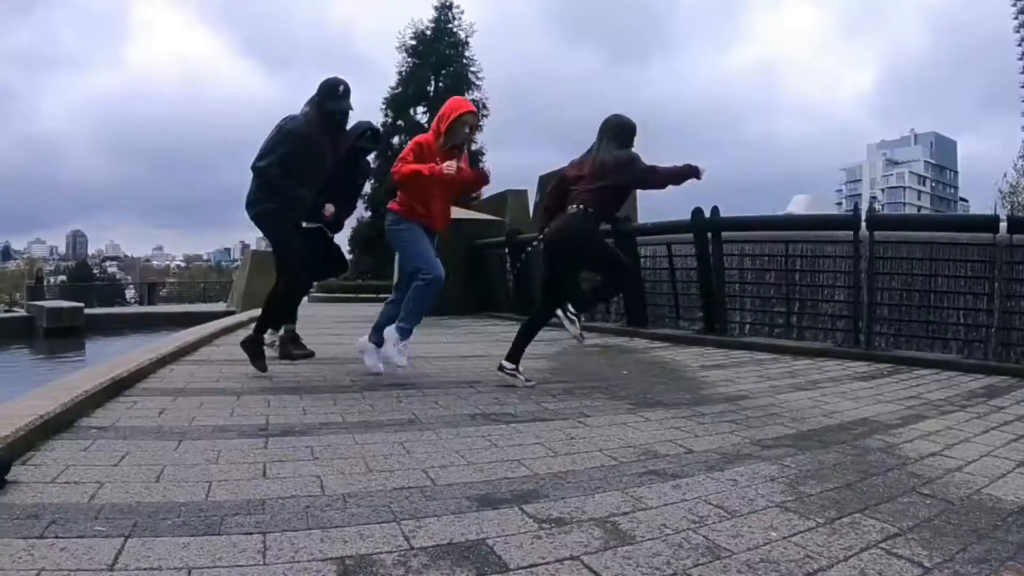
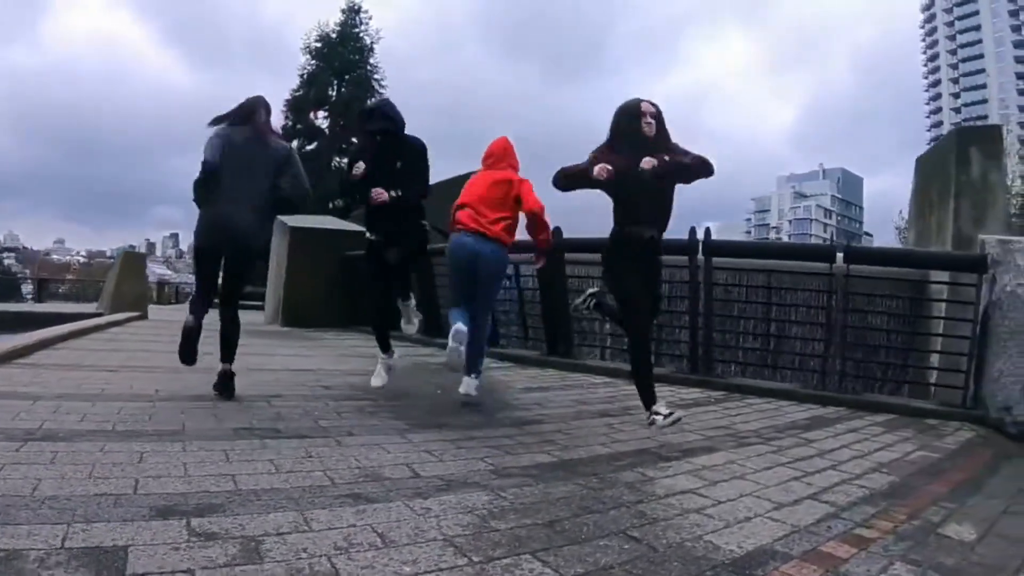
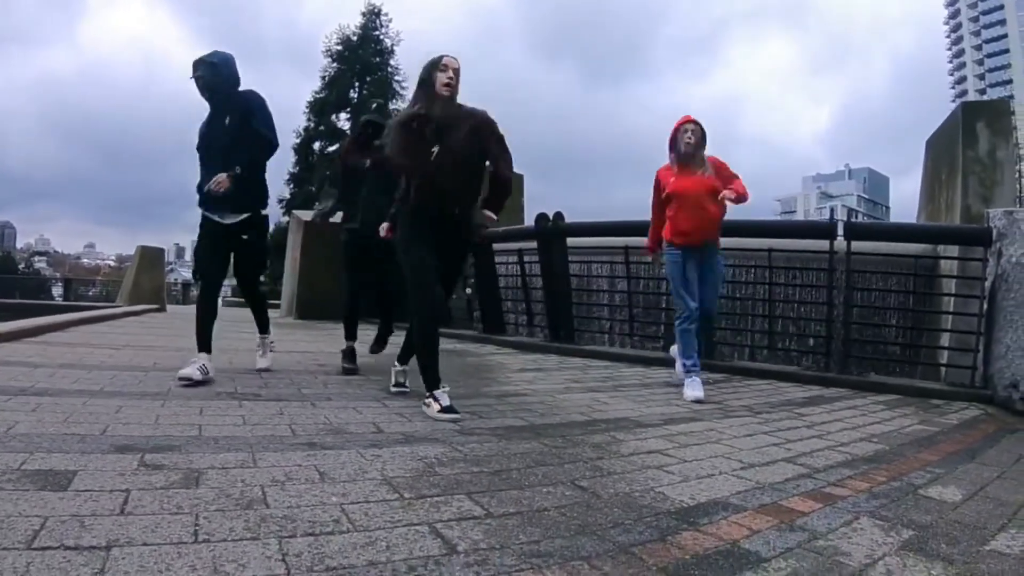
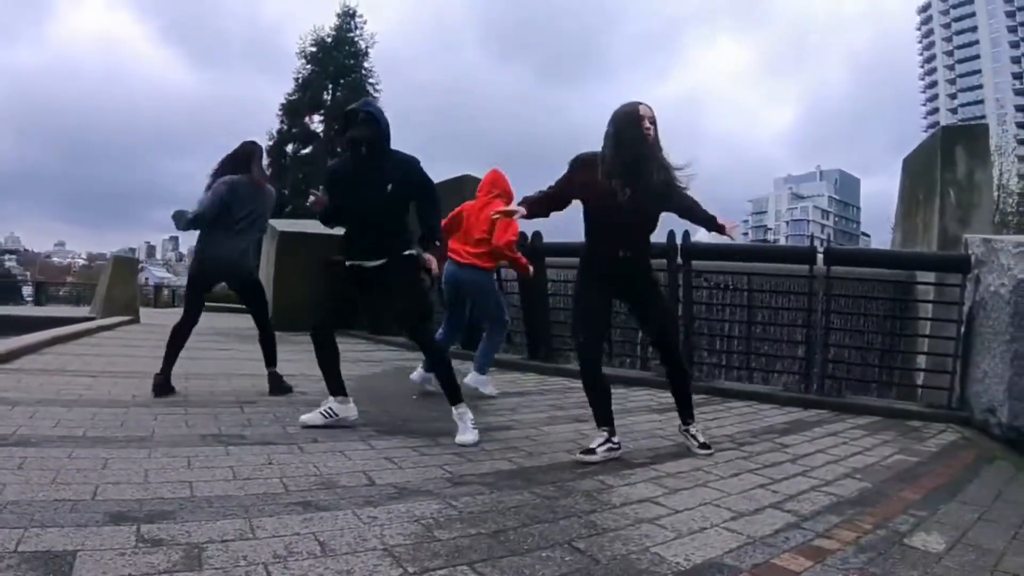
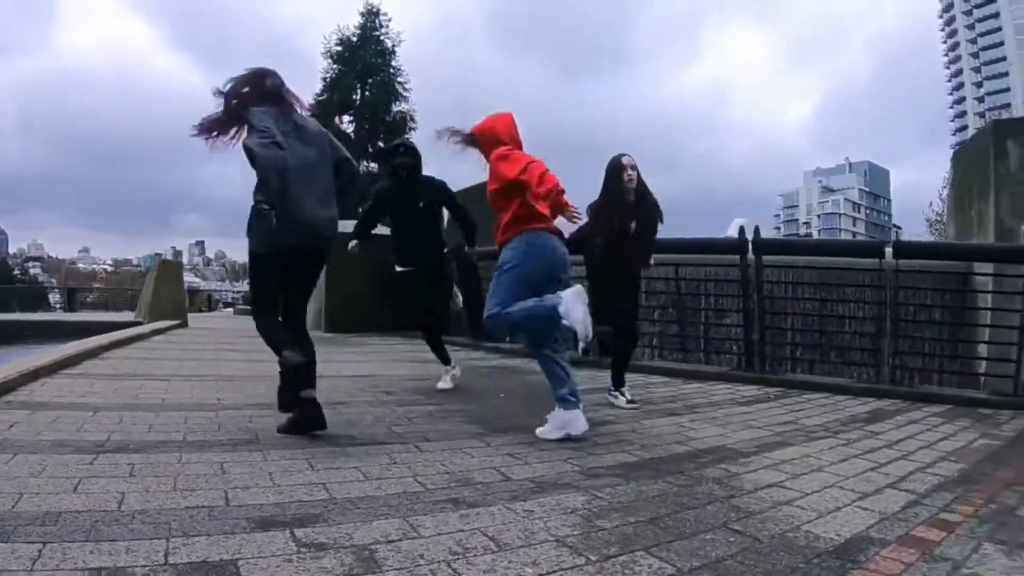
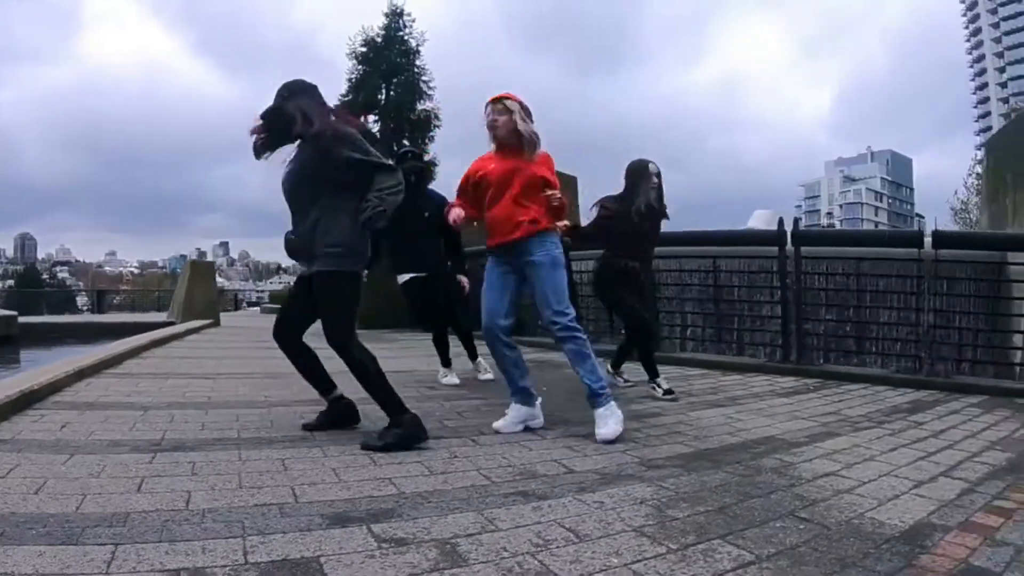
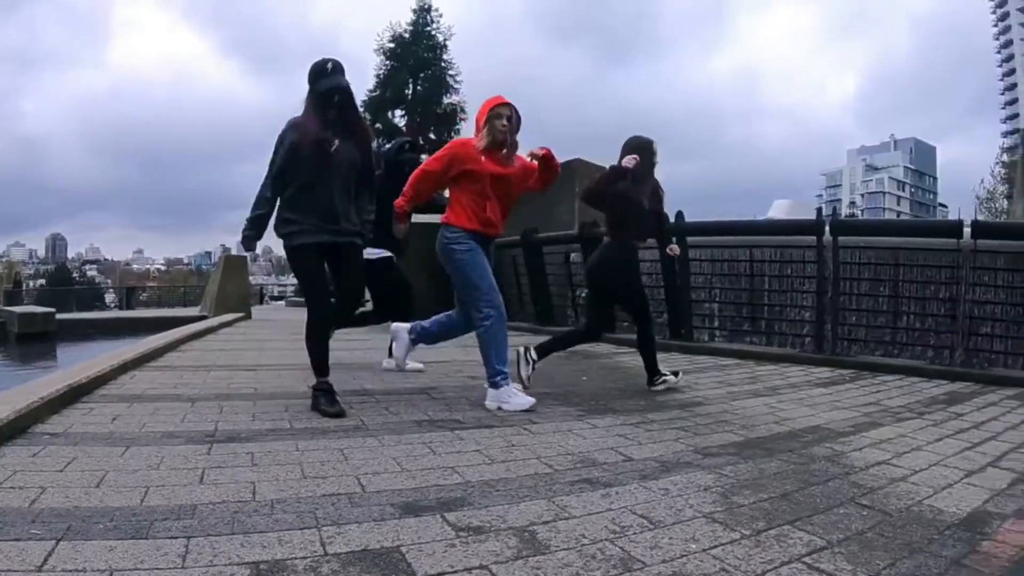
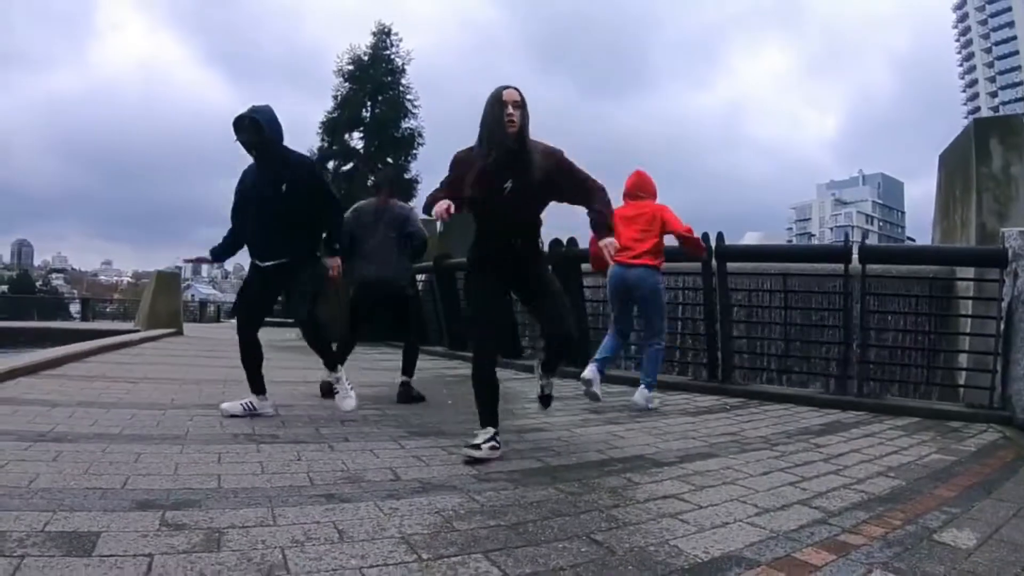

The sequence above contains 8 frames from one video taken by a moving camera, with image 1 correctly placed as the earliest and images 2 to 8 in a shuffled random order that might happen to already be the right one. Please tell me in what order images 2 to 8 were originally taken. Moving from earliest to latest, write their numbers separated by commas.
7, 6, 5, 2, 4, 8, 3
